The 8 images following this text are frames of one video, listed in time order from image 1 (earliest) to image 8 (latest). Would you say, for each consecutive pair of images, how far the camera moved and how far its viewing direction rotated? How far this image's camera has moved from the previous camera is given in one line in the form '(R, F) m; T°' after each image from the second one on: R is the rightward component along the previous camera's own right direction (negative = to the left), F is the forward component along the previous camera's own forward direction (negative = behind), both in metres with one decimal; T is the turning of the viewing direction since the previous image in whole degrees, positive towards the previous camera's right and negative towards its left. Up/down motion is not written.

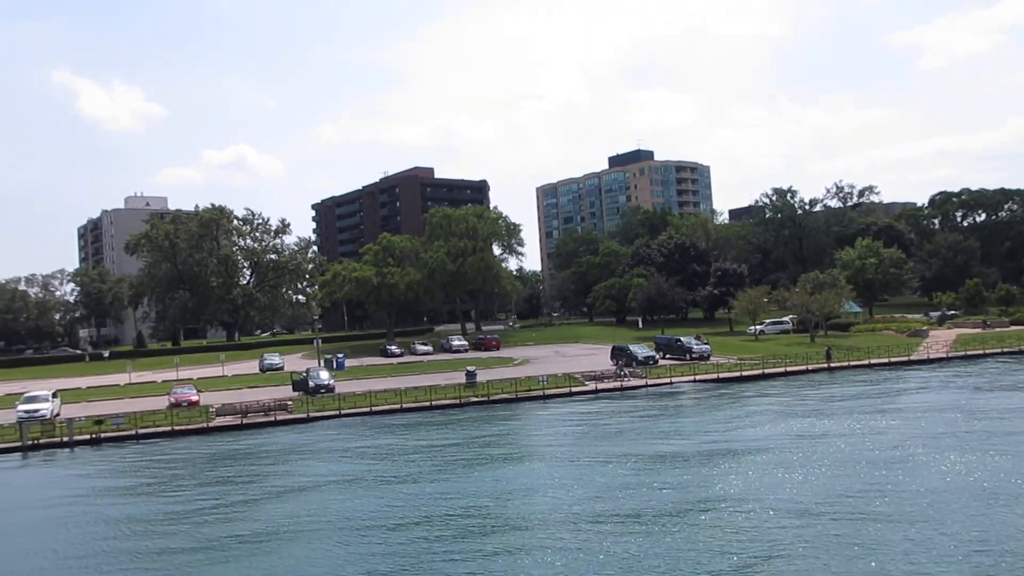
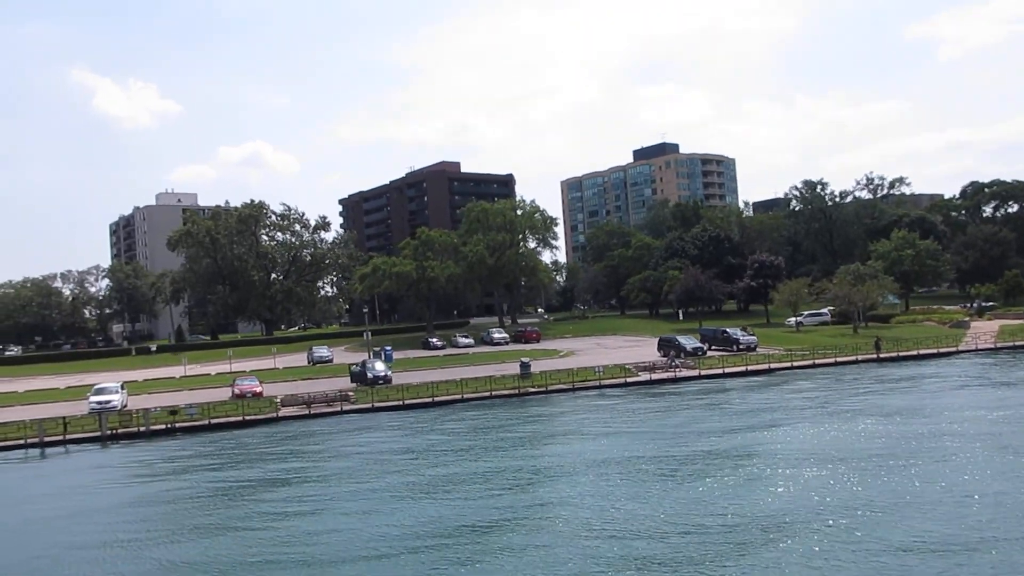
(-2.4, -0.7) m; -1°
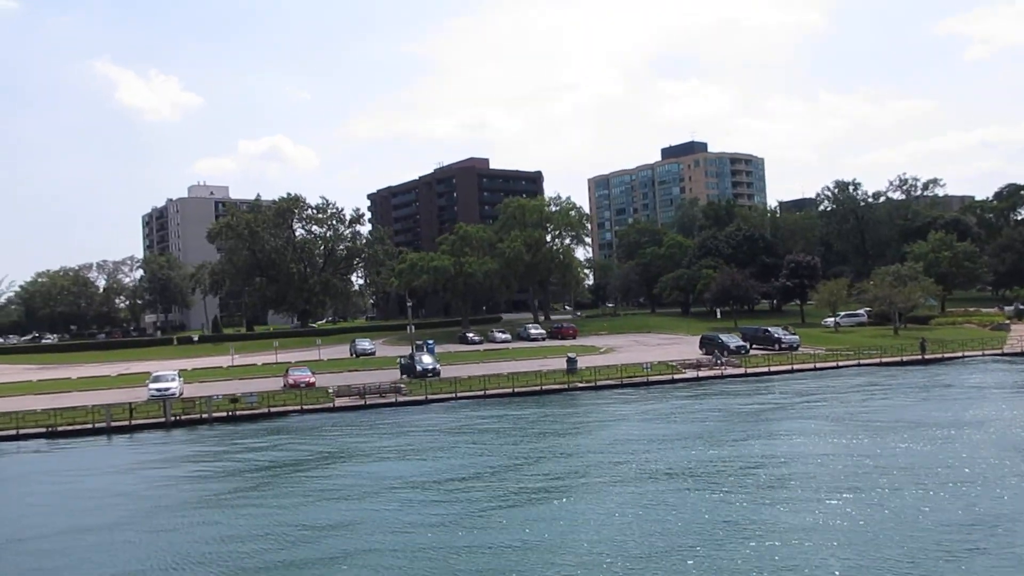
(-2.0, -0.5) m; -1°
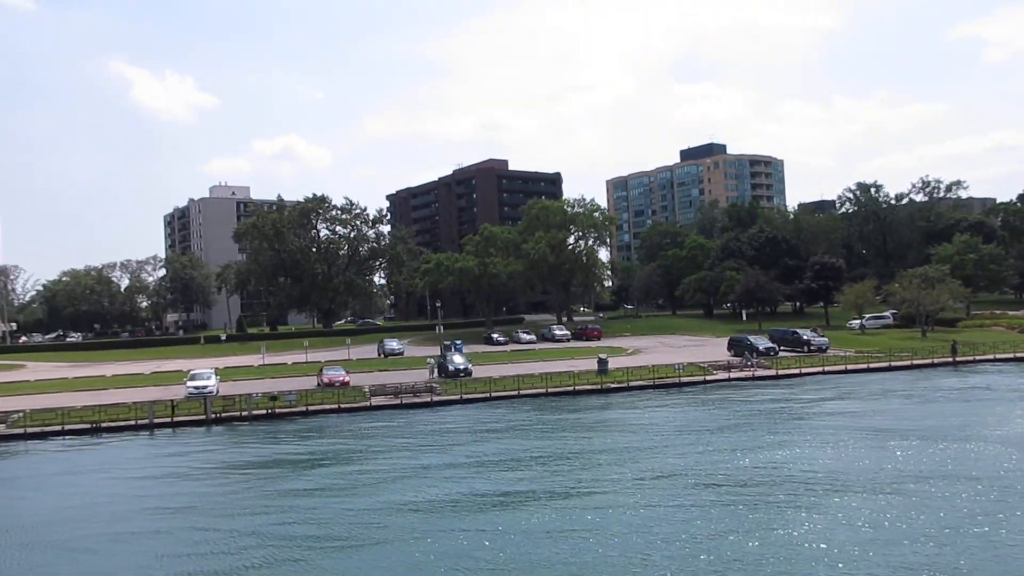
(-1.2, -0.3) m; -1°
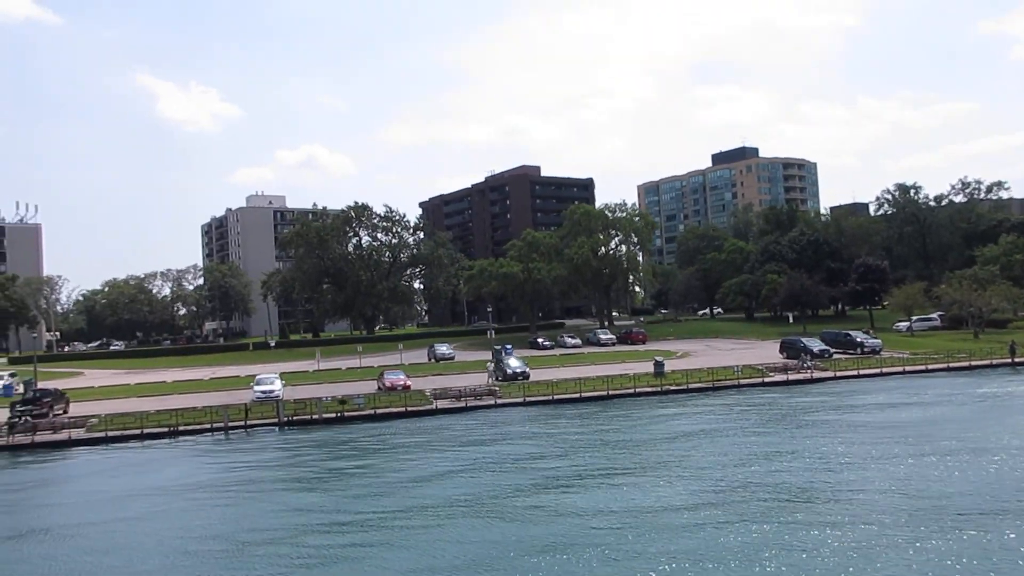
(-2.2, -0.6) m; -2°
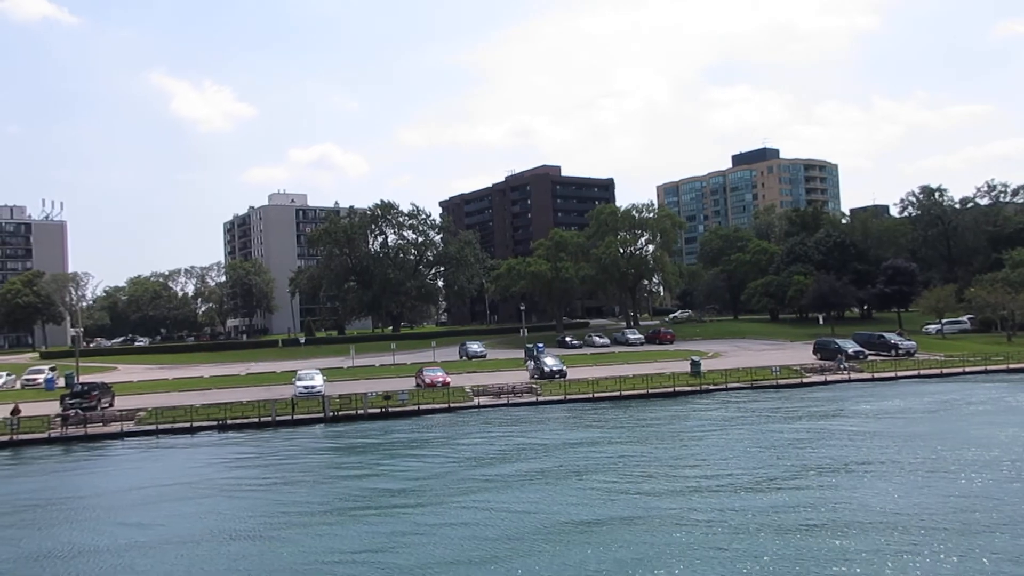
(-1.7, -0.3) m; -1°
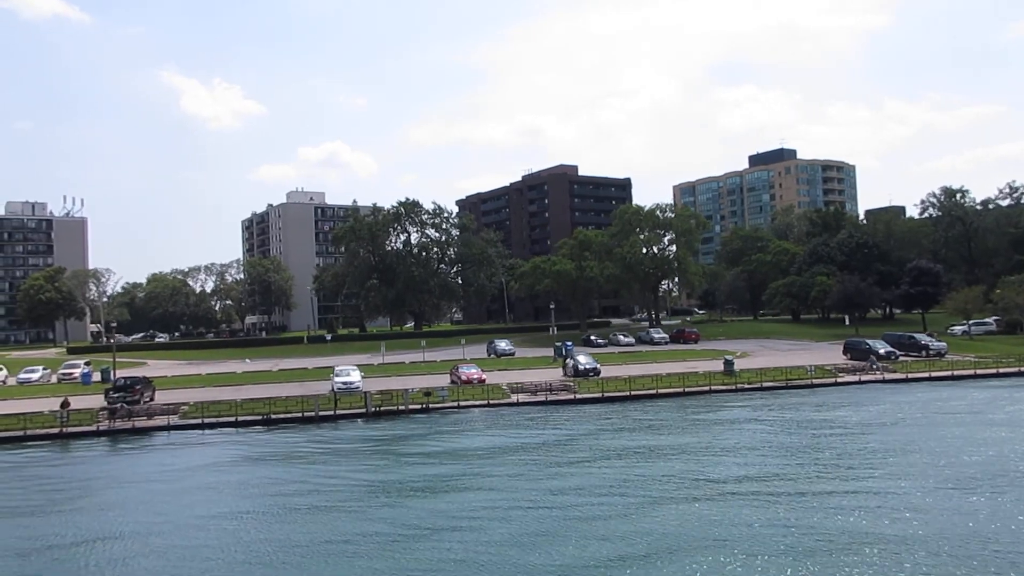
(-1.7, -0.3) m; -1°
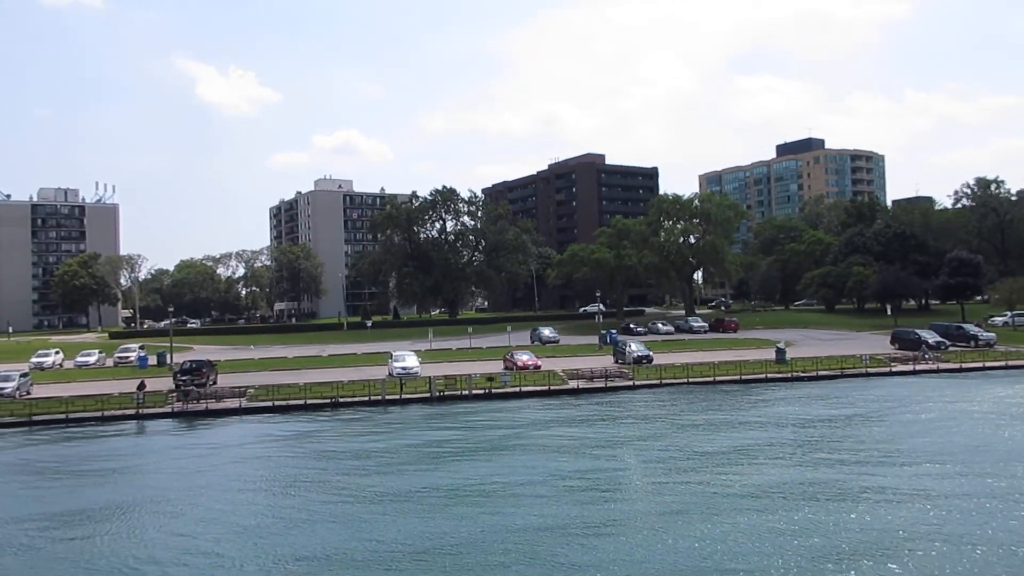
(-2.6, -0.5) m; -1°
